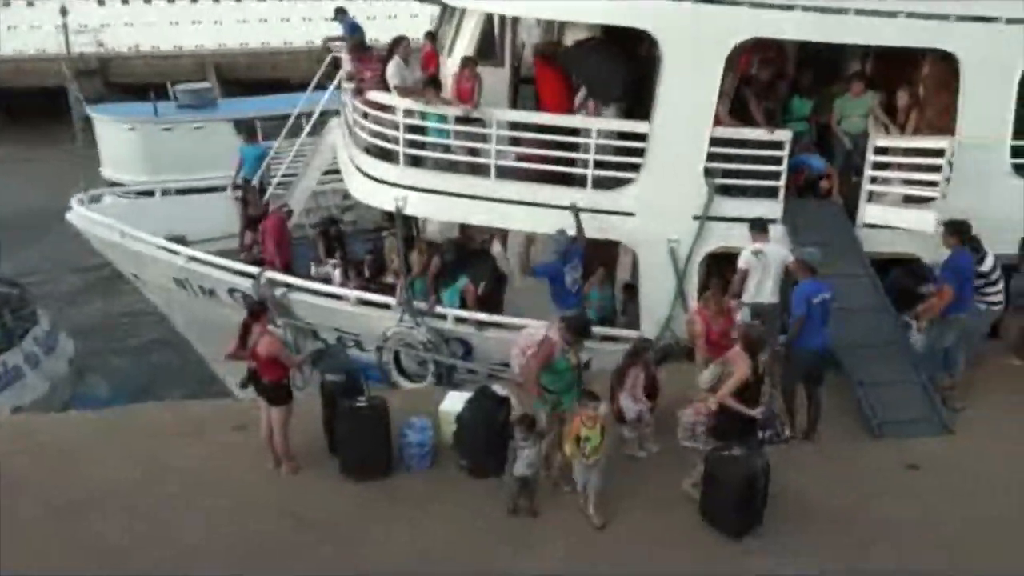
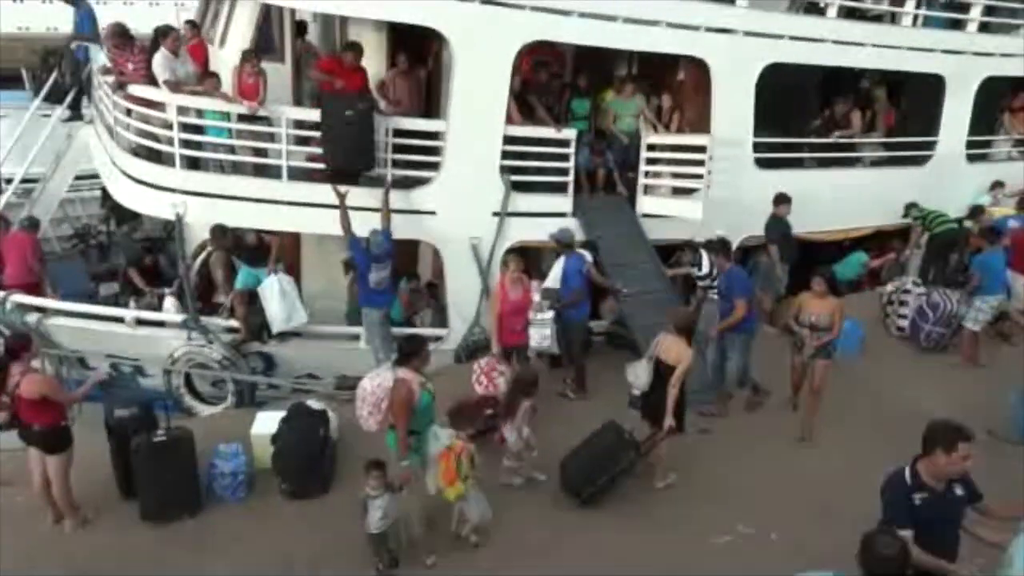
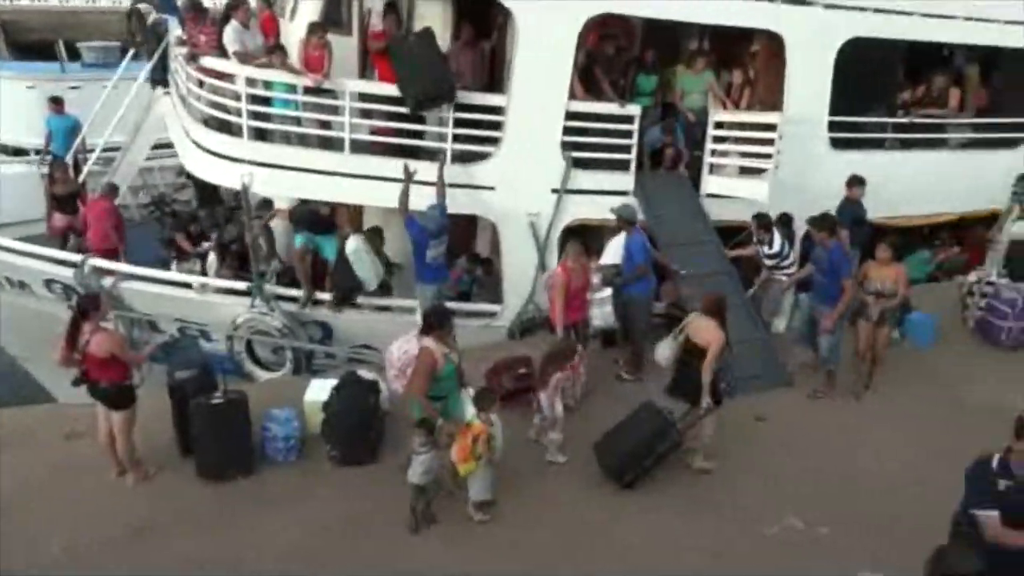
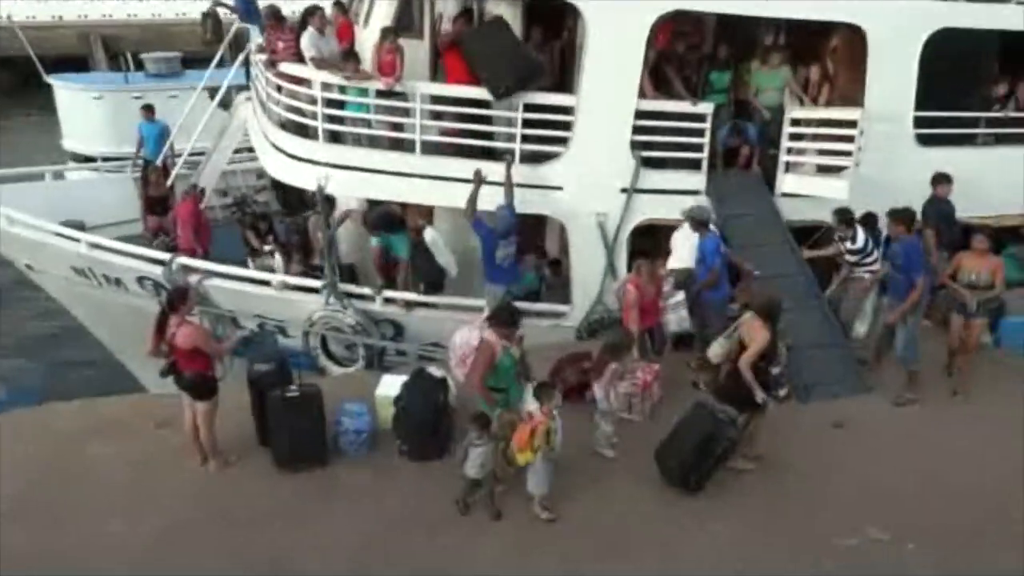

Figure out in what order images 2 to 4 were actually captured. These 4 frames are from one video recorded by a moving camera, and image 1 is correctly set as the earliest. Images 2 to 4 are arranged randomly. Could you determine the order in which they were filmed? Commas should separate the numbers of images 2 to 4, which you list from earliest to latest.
4, 3, 2
